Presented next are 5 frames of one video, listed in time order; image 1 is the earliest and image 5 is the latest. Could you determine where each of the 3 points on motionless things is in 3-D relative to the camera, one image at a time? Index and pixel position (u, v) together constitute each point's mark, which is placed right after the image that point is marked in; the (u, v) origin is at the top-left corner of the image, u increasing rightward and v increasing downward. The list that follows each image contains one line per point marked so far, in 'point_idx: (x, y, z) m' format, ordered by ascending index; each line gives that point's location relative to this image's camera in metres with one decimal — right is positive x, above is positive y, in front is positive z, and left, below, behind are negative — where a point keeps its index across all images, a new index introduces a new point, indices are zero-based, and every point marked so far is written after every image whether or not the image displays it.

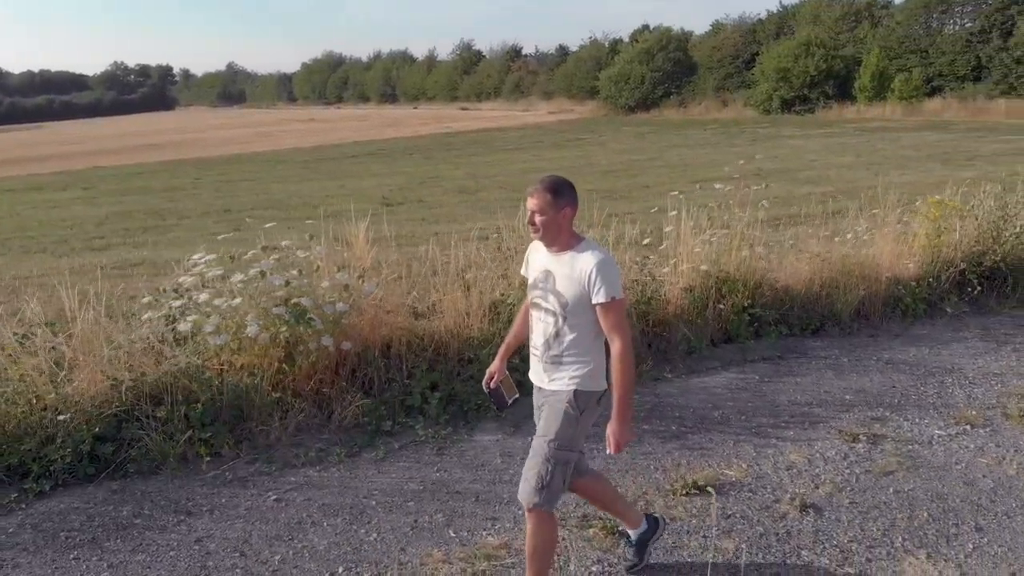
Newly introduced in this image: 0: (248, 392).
0: (-1.3, -0.5, +4.9) m
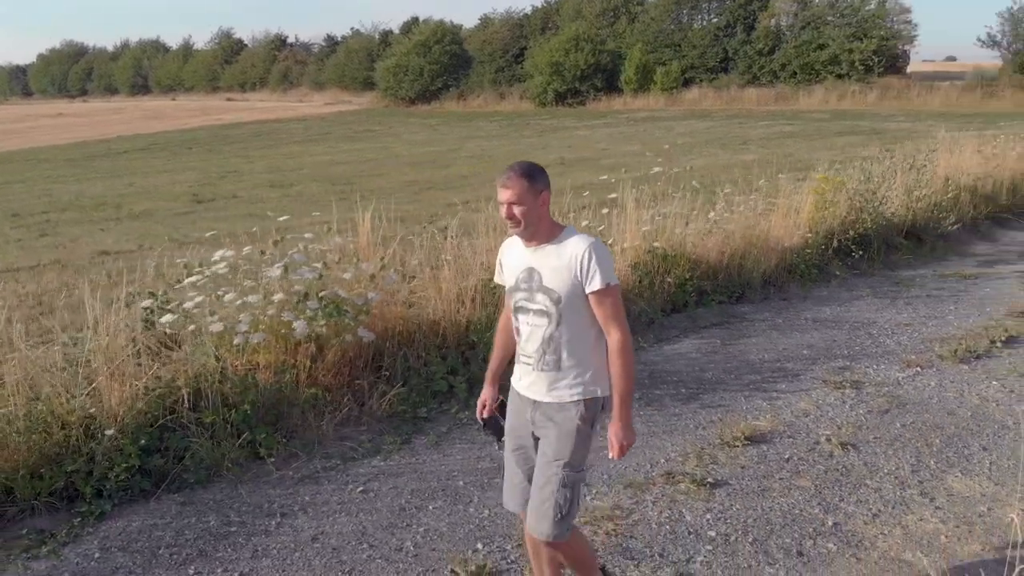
0: (-1.1, -0.5, +4.7) m
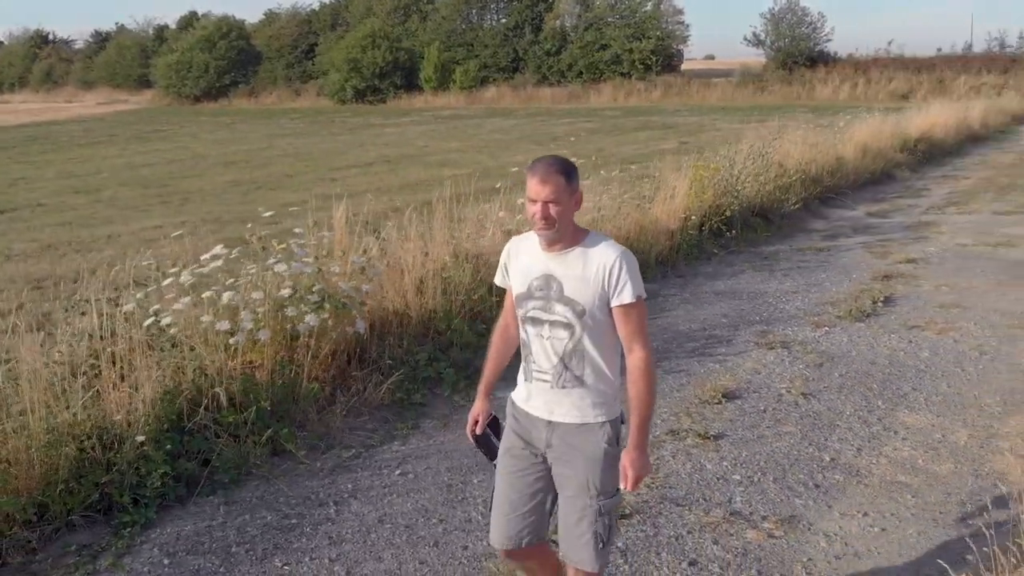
0: (-1.1, -0.5, +4.7) m
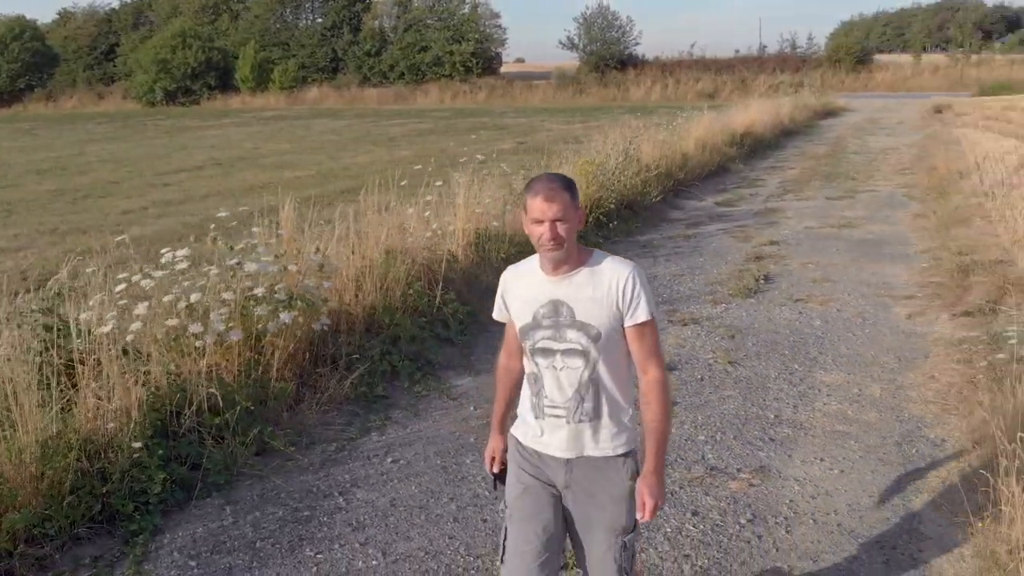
0: (-1.2, -0.5, +4.7) m
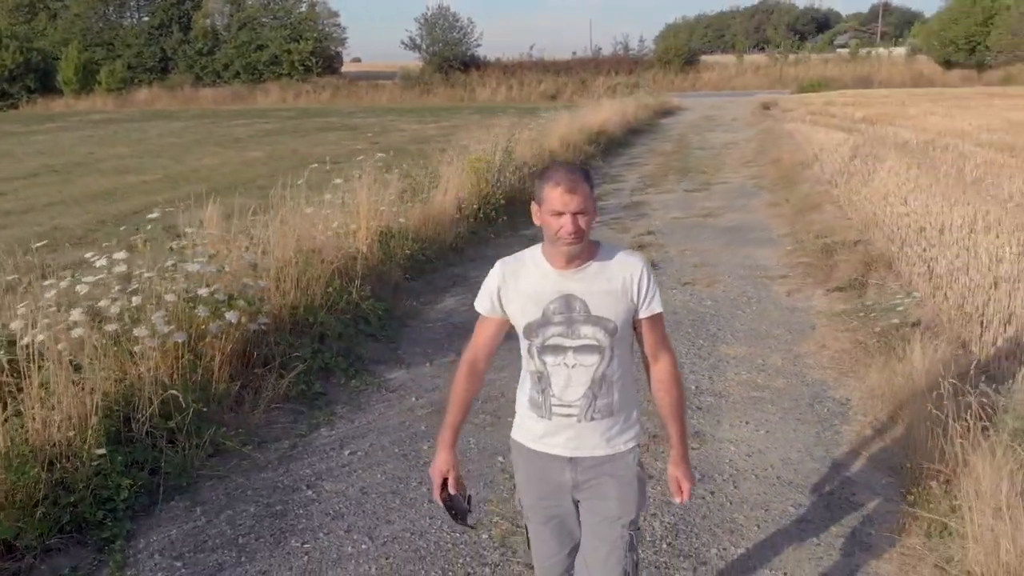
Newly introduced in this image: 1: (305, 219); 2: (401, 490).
0: (-1.5, -0.5, +4.7) m
1: (-1.5, +0.5, +7.1) m
2: (-0.5, -0.9, +4.2) m
